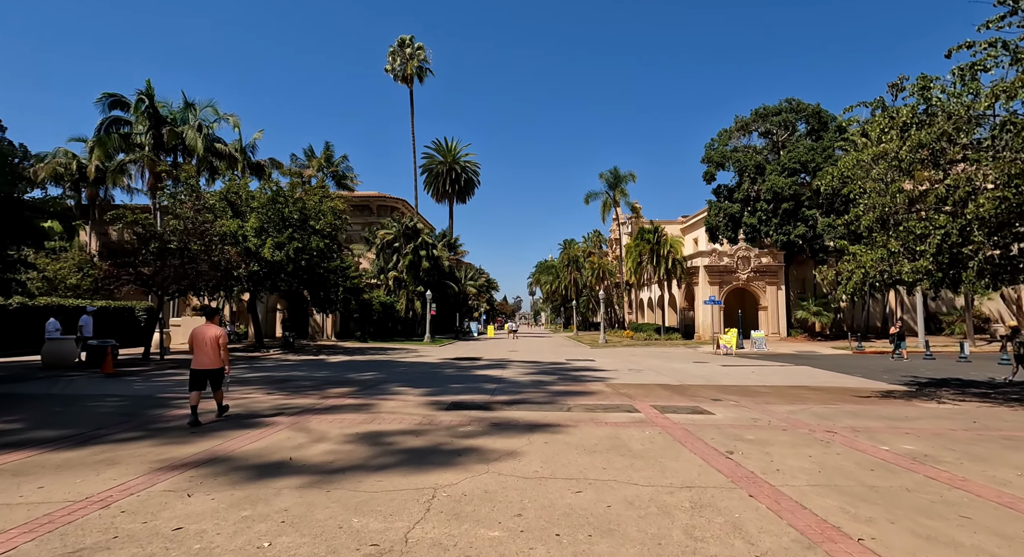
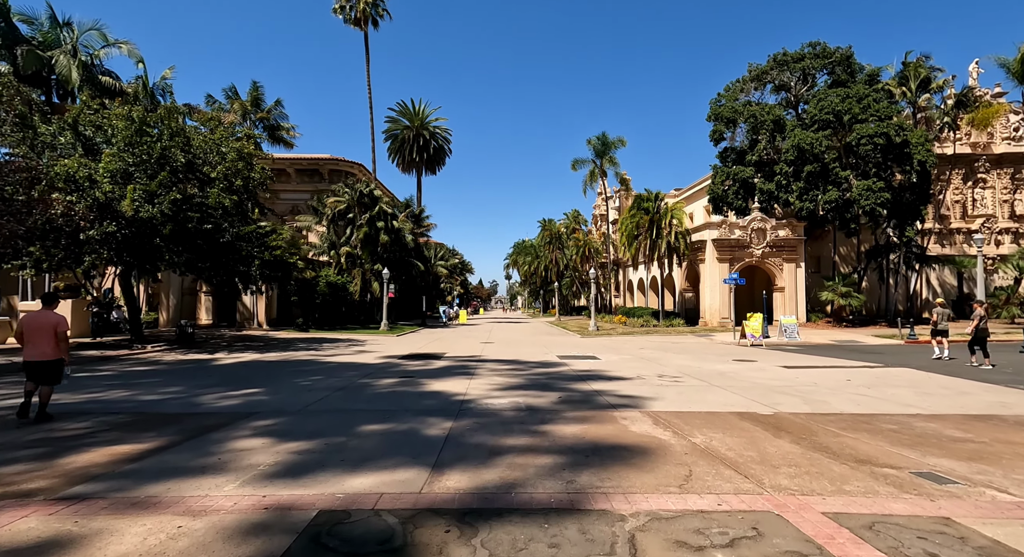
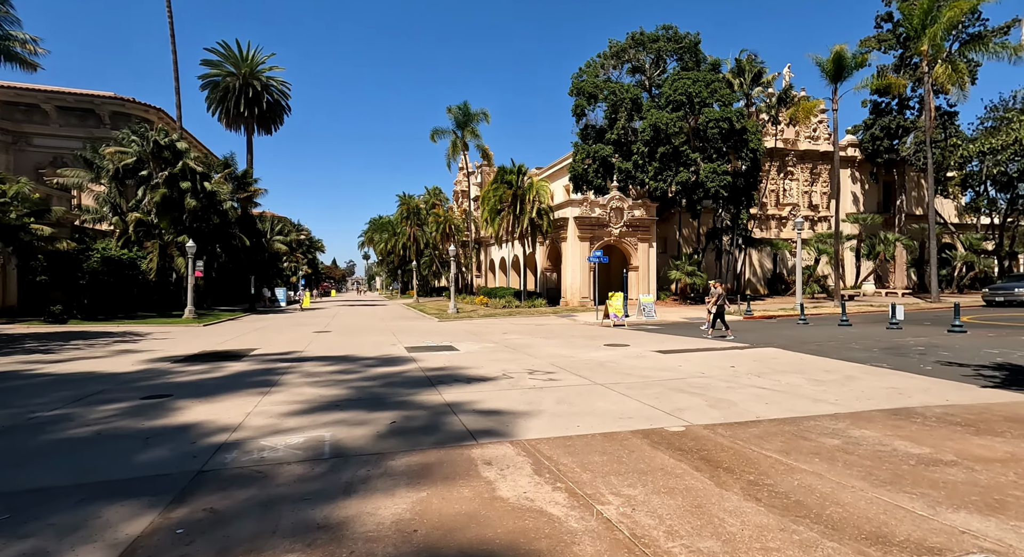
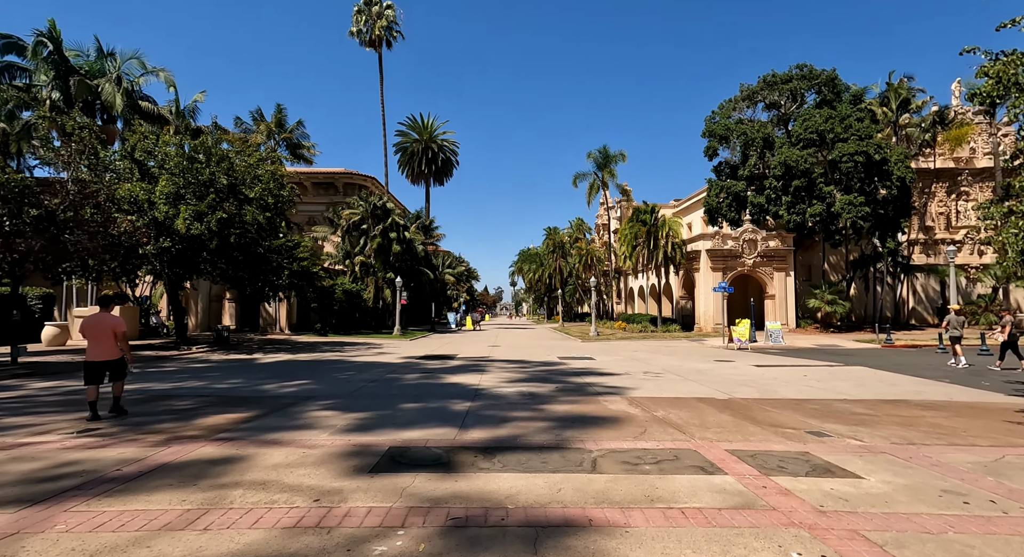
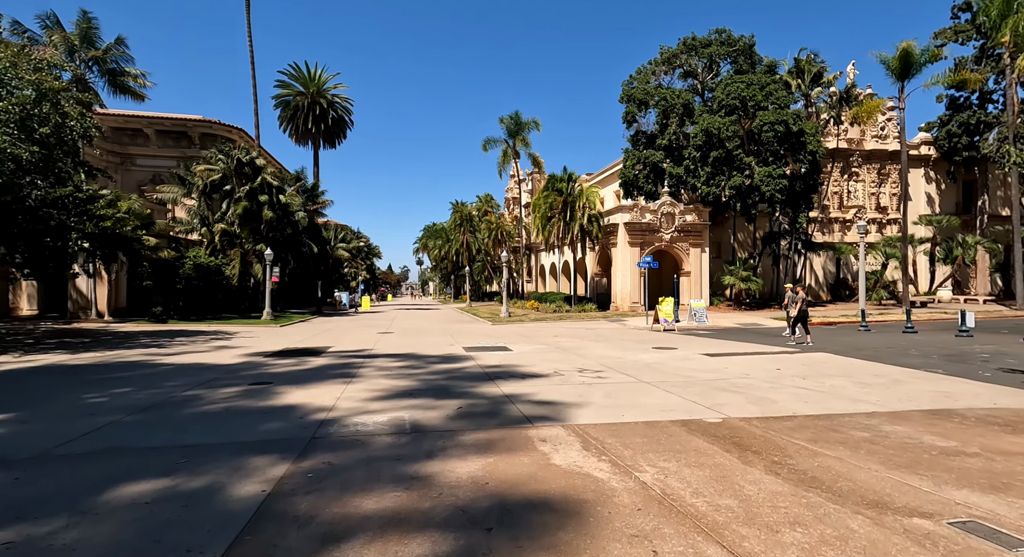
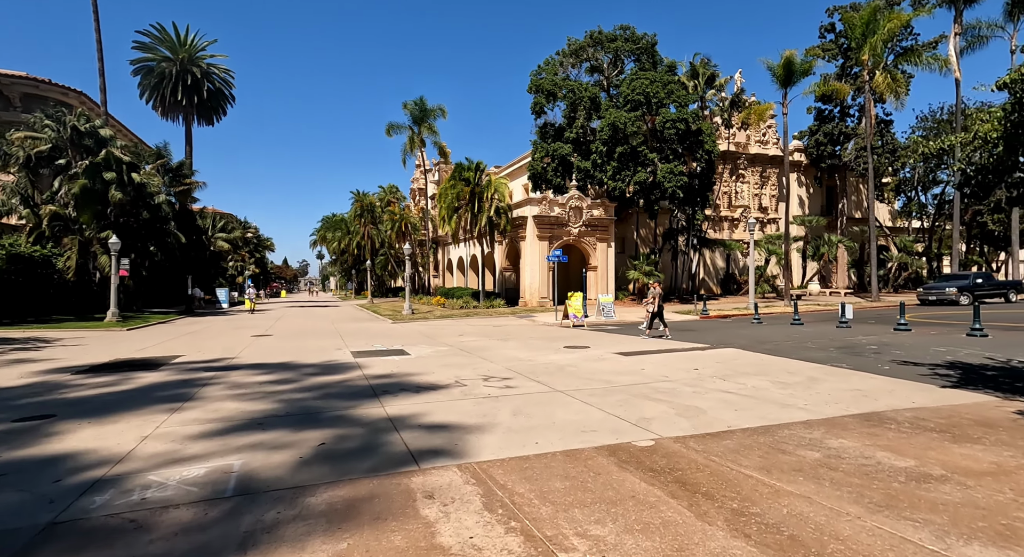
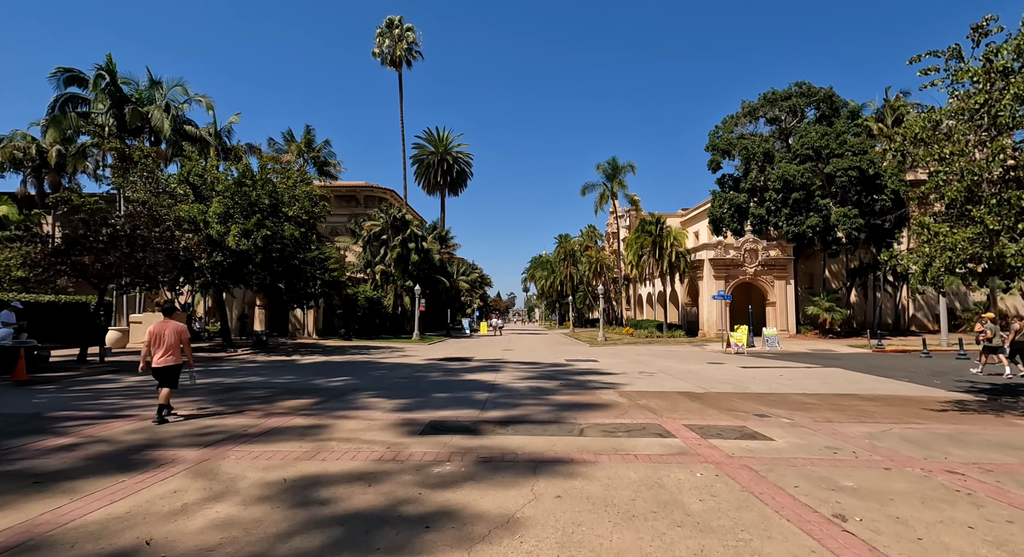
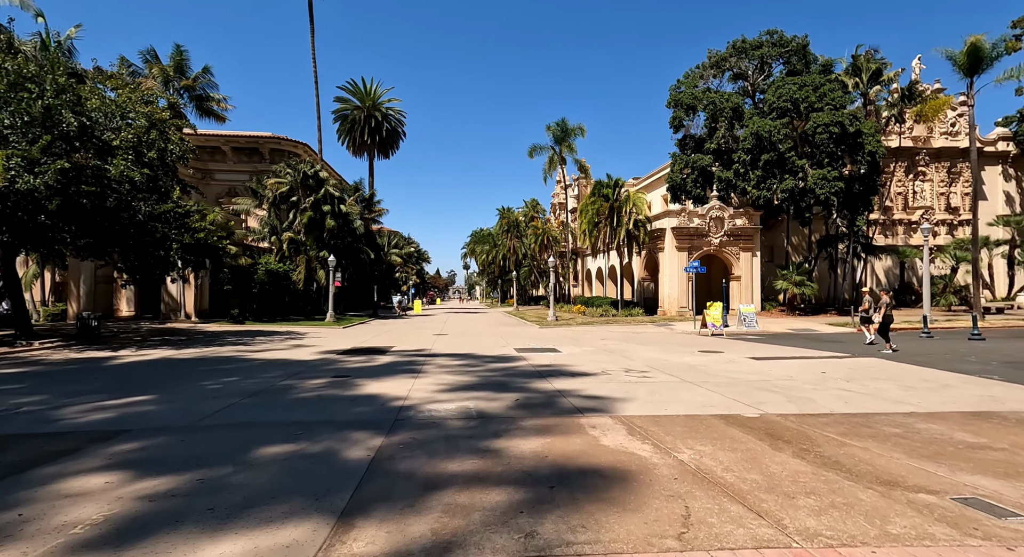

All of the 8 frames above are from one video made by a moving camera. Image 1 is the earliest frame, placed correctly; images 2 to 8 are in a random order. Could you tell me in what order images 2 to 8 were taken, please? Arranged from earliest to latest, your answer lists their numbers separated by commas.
7, 4, 2, 8, 5, 3, 6
